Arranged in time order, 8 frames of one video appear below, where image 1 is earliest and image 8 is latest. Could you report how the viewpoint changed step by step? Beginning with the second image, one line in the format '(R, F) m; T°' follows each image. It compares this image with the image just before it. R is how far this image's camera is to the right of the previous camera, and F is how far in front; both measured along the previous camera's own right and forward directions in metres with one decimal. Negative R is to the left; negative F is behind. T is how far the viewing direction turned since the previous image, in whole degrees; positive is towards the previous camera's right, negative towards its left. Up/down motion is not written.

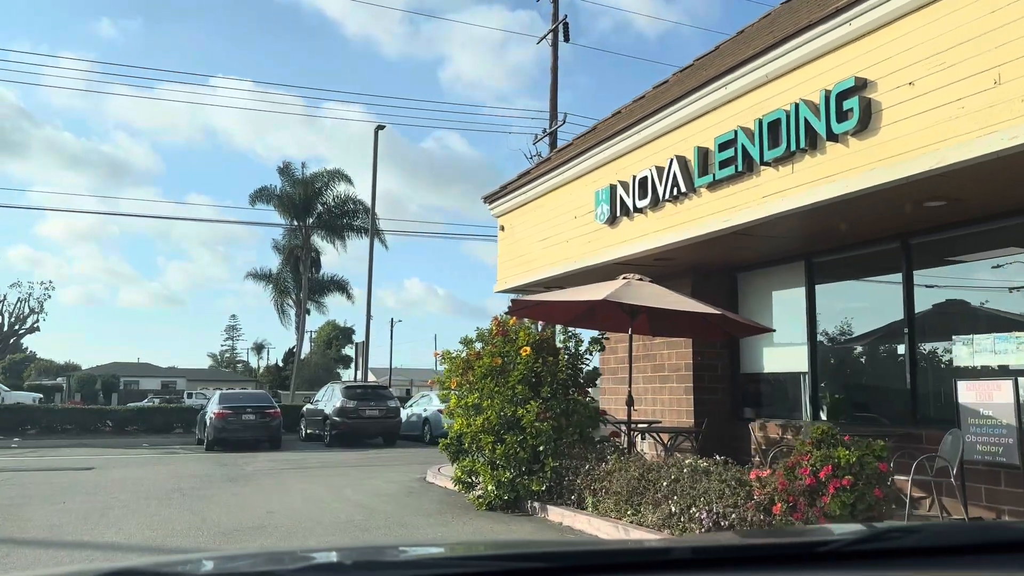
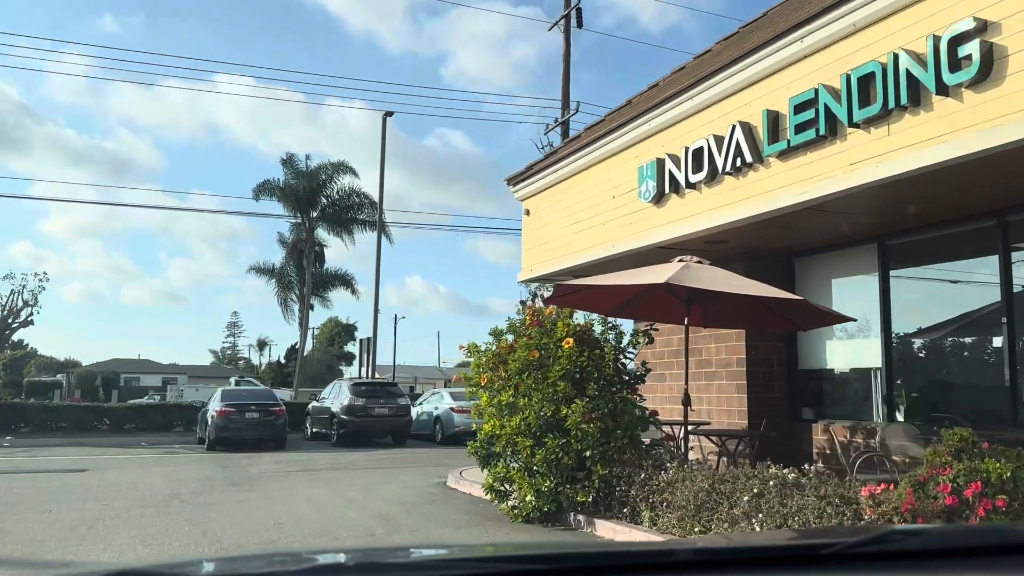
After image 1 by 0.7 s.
(-0.4, +1.1) m; 0°
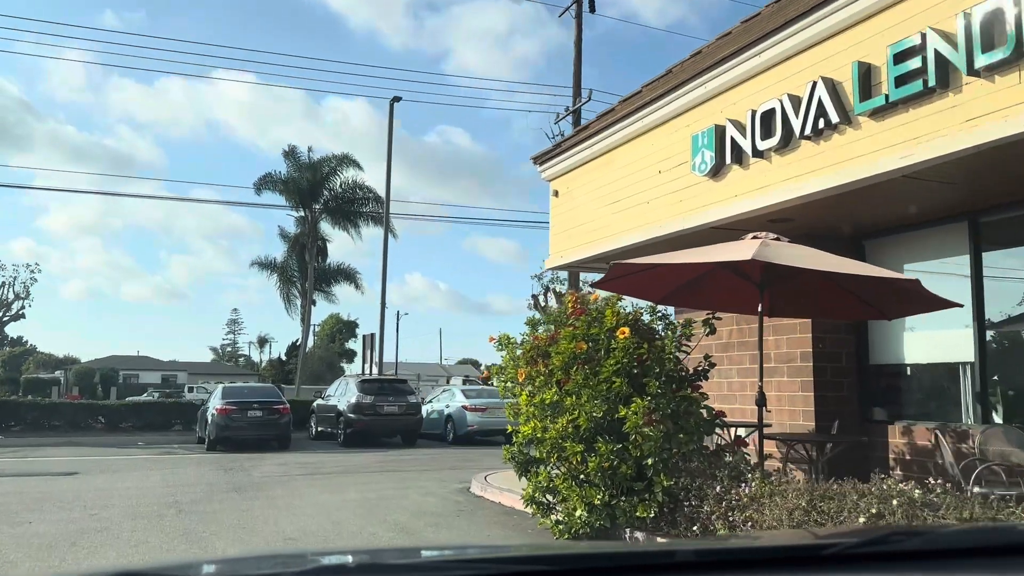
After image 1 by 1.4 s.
(-0.4, +1.1) m; 0°
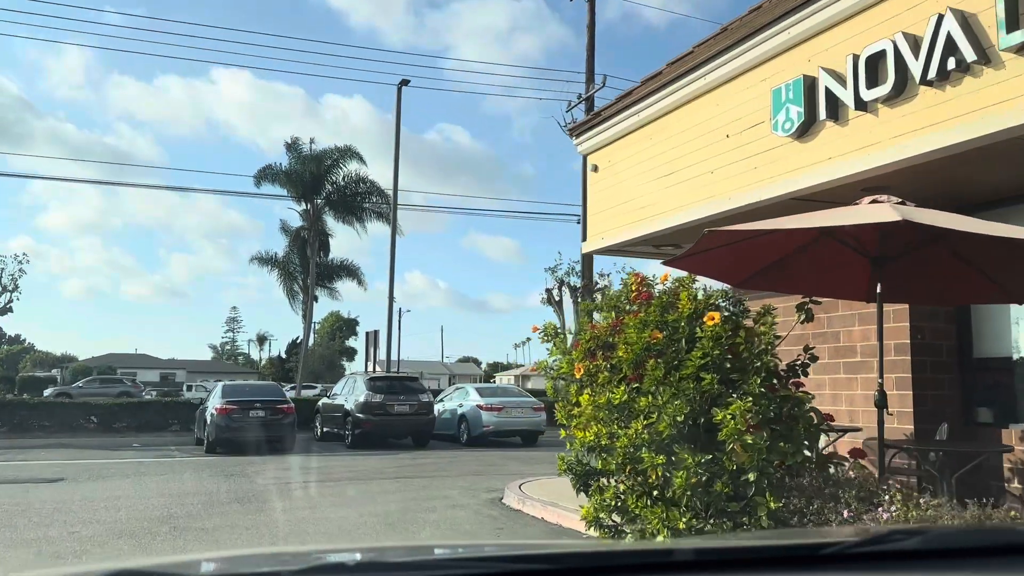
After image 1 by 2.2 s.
(-0.4, +1.3) m; 0°
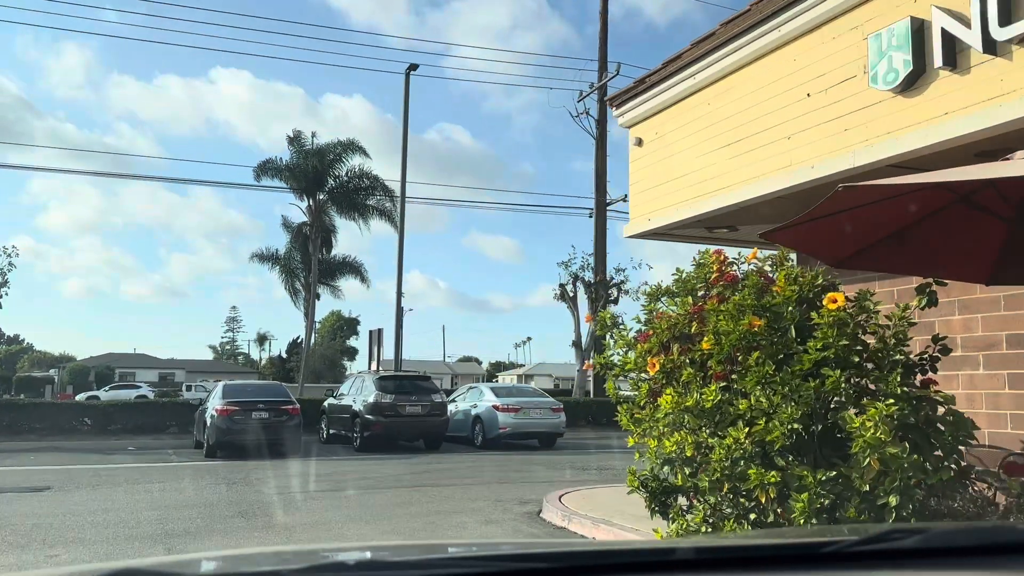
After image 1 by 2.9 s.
(-0.4, +1.1) m; 0°
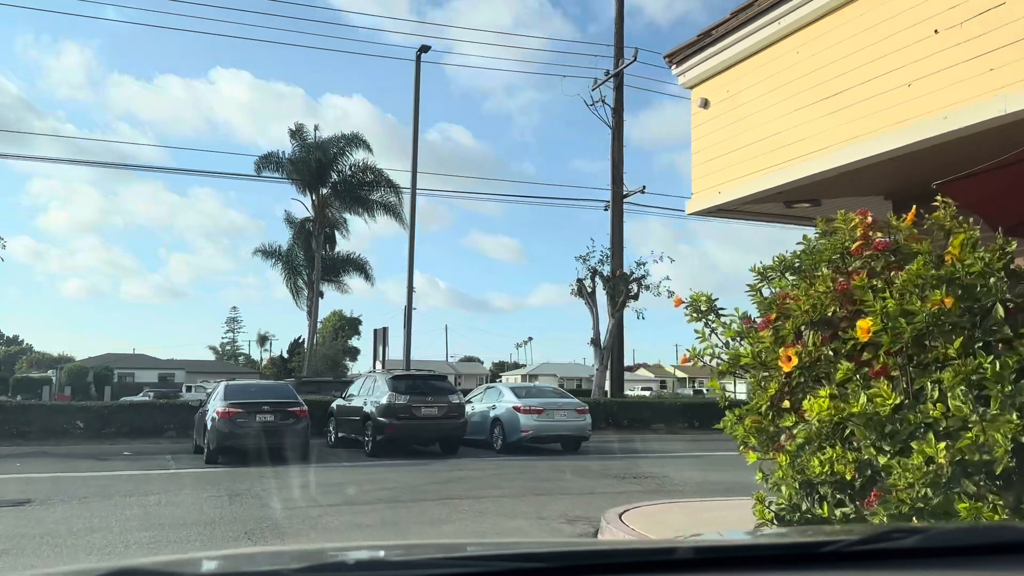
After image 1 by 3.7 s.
(-0.5, +1.3) m; 0°
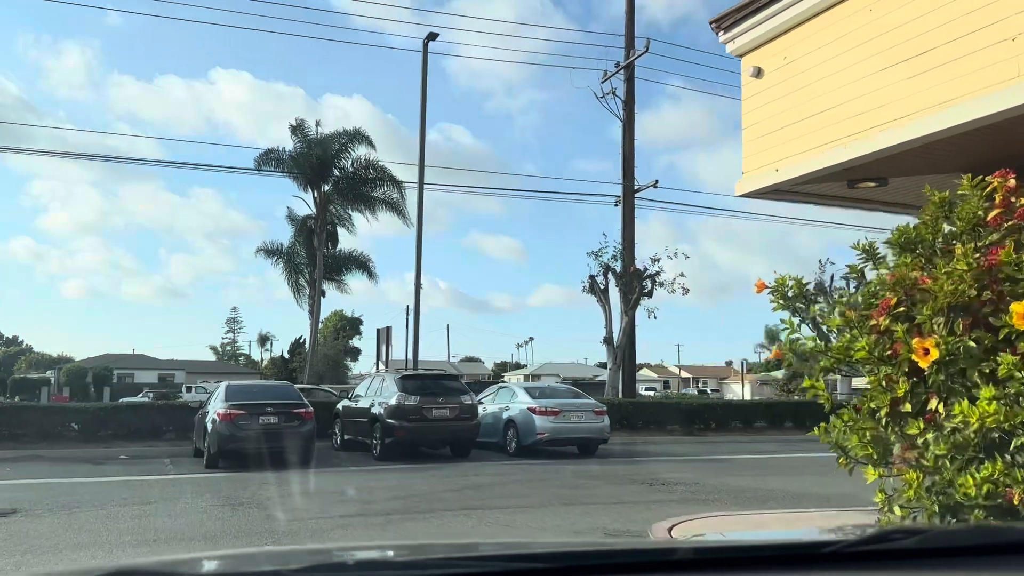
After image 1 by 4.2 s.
(-0.3, +0.8) m; 0°
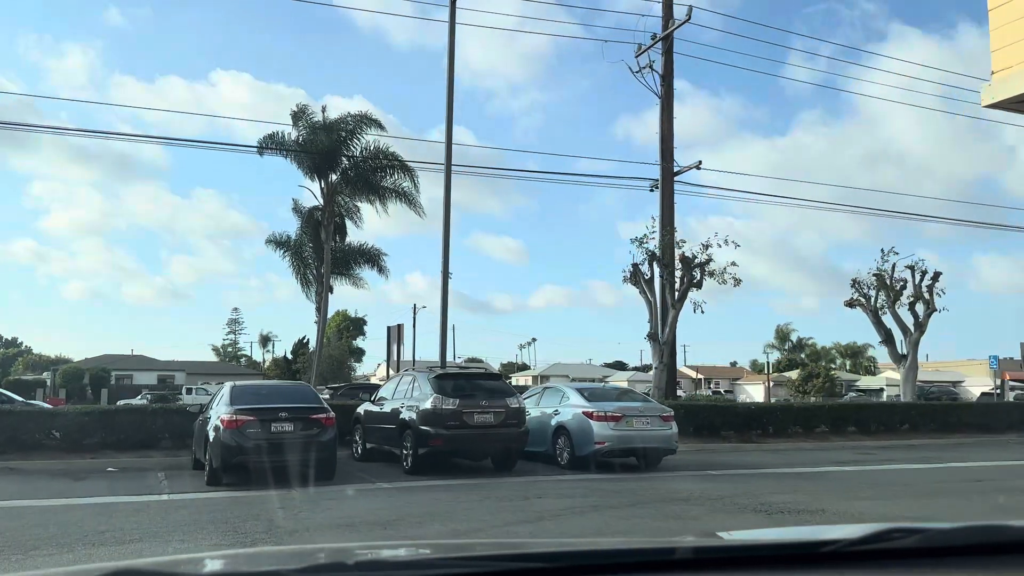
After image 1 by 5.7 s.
(-0.9, +2.4) m; 0°
